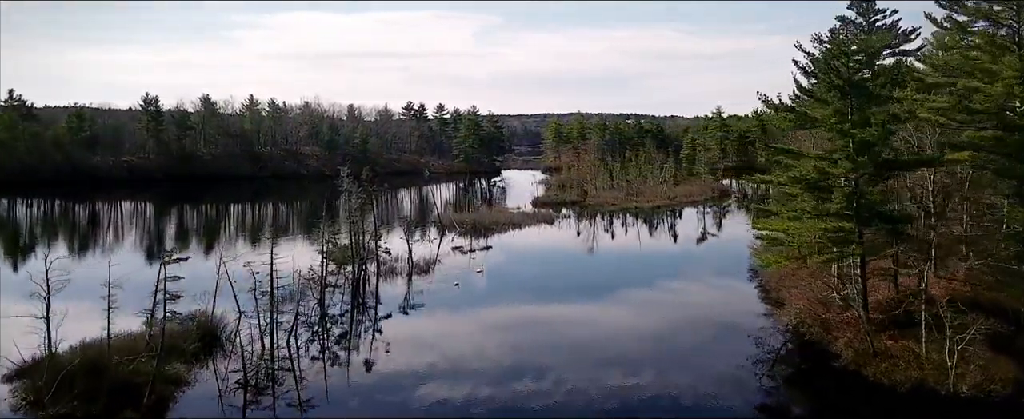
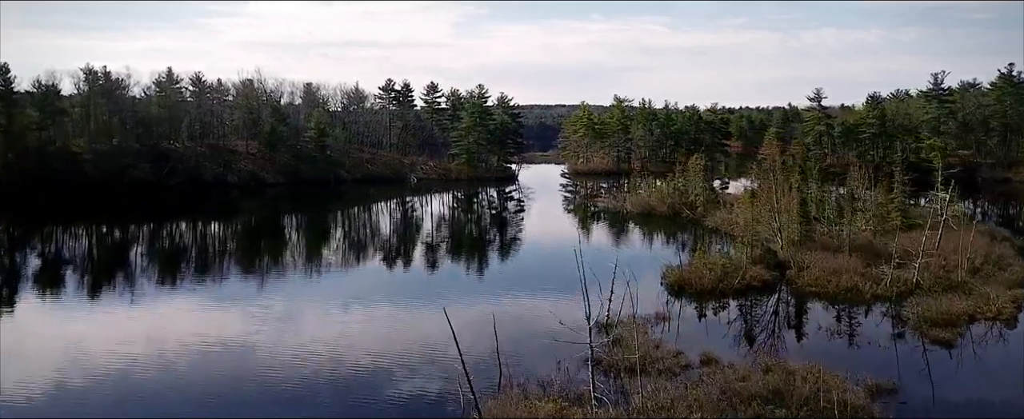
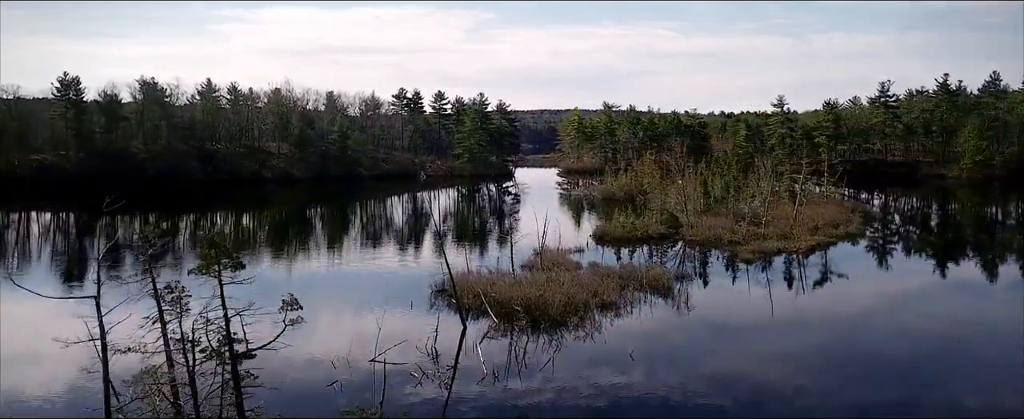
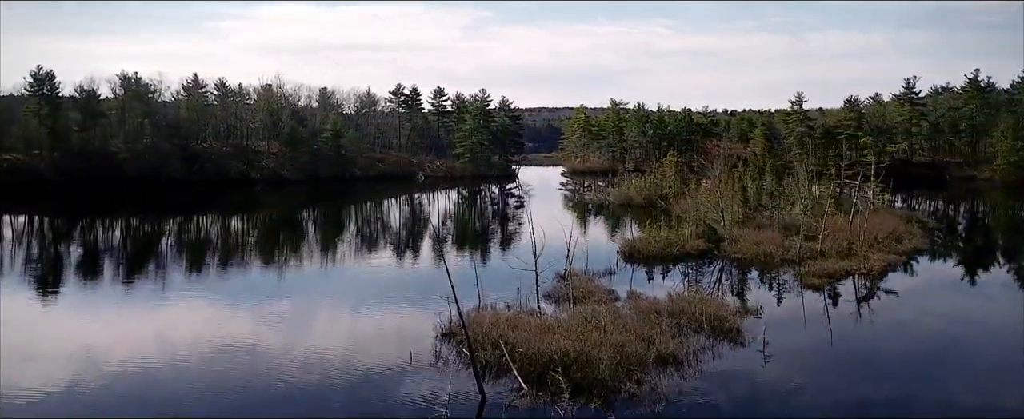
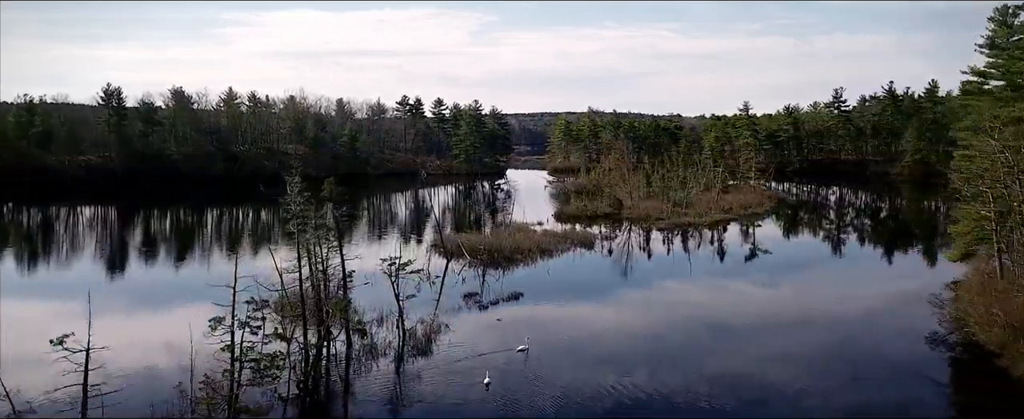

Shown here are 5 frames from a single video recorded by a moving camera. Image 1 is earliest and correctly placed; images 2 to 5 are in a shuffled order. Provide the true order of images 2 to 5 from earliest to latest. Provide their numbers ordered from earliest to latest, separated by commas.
5, 3, 4, 2
